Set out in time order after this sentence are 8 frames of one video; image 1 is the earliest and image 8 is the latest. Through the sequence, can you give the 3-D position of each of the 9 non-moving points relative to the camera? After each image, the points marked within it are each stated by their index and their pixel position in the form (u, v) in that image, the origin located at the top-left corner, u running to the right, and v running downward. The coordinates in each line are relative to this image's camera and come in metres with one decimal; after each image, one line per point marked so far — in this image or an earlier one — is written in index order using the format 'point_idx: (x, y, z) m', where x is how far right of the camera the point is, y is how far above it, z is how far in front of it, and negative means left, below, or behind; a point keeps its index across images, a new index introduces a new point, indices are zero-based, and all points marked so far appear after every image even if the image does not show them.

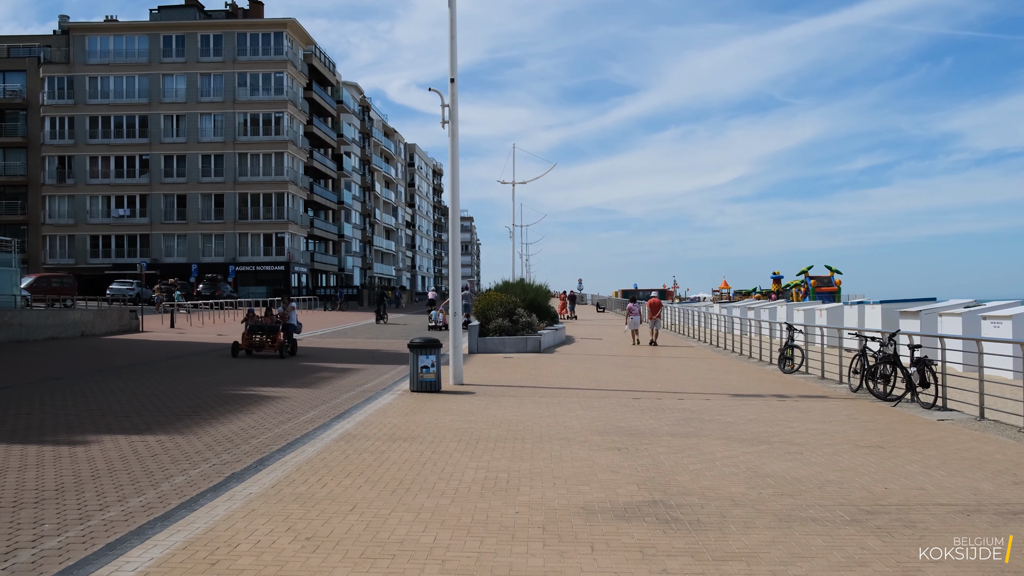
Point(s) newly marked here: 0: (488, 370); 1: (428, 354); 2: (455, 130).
0: (-0.4, -1.5, +18.0) m
1: (-1.1, -0.9, +13.7) m
2: (-0.9, +2.4, +15.8) m
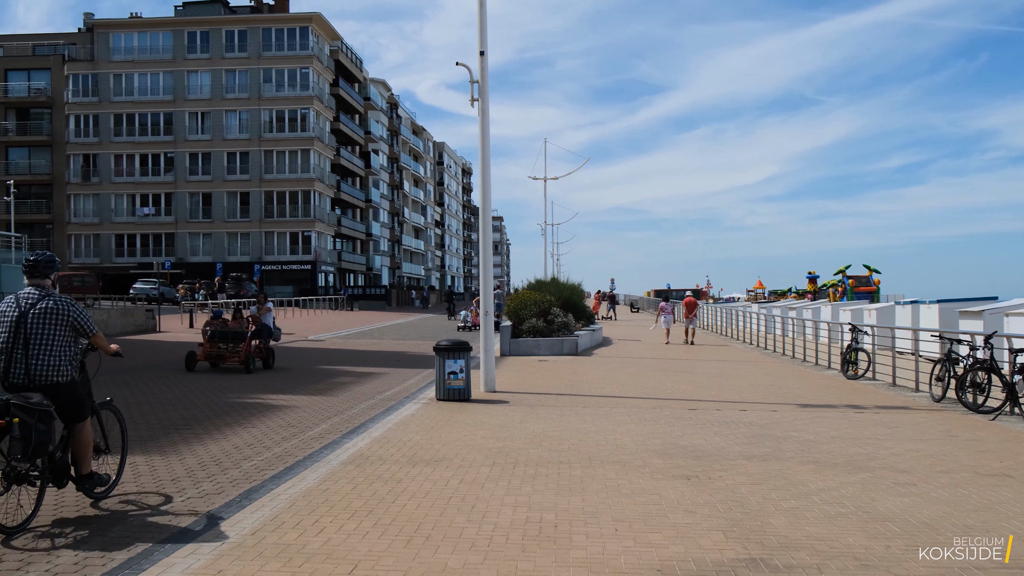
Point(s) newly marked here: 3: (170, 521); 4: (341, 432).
0: (+0.2, -1.4, +16.5) m
1: (-0.7, -0.8, +12.2) m
2: (-0.4, +2.5, +14.3) m
3: (-1.9, -1.3, +5.6) m
4: (-1.6, -1.3, +9.5) m
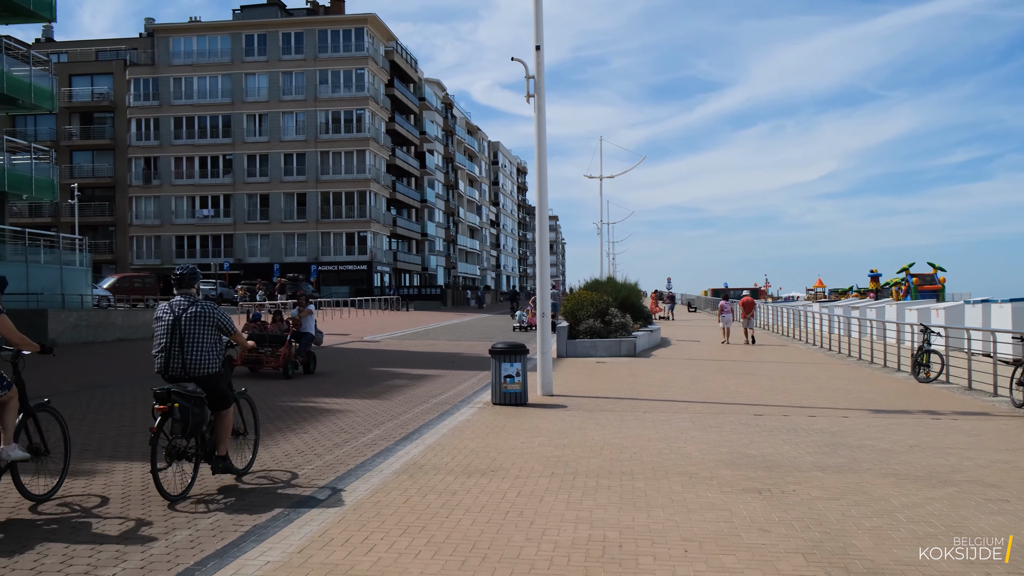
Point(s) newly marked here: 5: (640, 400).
0: (+1.1, -1.4, +16.1) m
1: (0.0, -0.8, +11.9) m
2: (+0.4, +2.5, +14.0) m
3: (-1.6, -1.3, +5.4) m
4: (-1.1, -1.4, +9.2) m
5: (+1.5, -1.4, +12.5) m
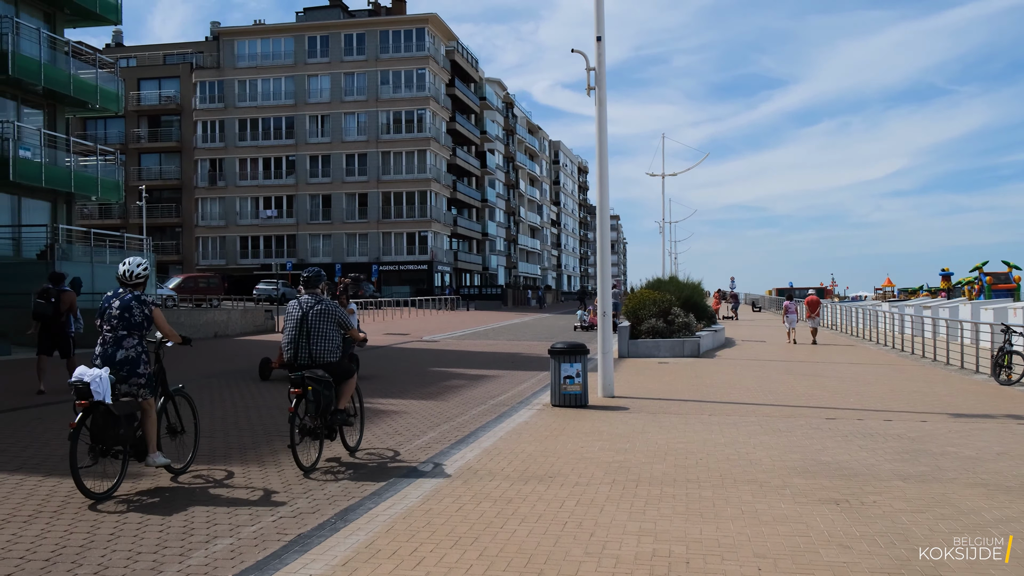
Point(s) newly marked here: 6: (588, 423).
0: (+2.0, -1.4, +15.7) m
1: (+0.7, -0.8, +11.5) m
2: (+1.2, +2.5, +13.6) m
3: (-1.3, -1.3, +5.1) m
4: (-0.5, -1.3, +8.9) m
5: (+2.2, -1.3, +12.0) m
6: (+0.8, -1.4, +10.2) m
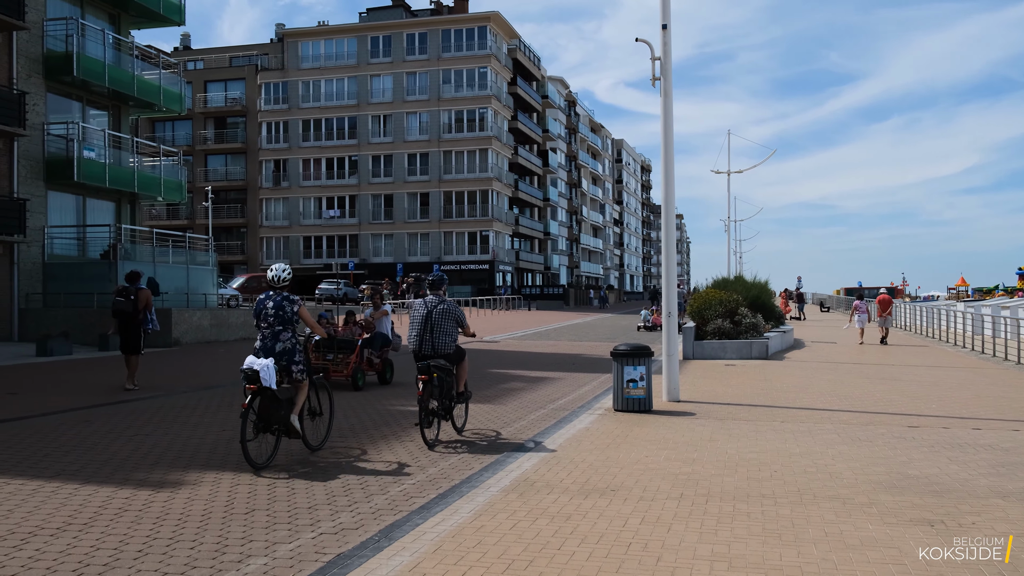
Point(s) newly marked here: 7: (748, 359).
0: (+2.9, -1.4, +15.1) m
1: (+1.3, -0.8, +11.0) m
2: (+2.0, +2.5, +13.0) m
3: (-1.0, -1.3, +4.7) m
4: (0.0, -1.3, +8.5) m
5: (+2.9, -1.3, +11.4) m
6: (+1.3, -1.3, +9.7) m
7: (+4.5, -1.4, +19.7) m
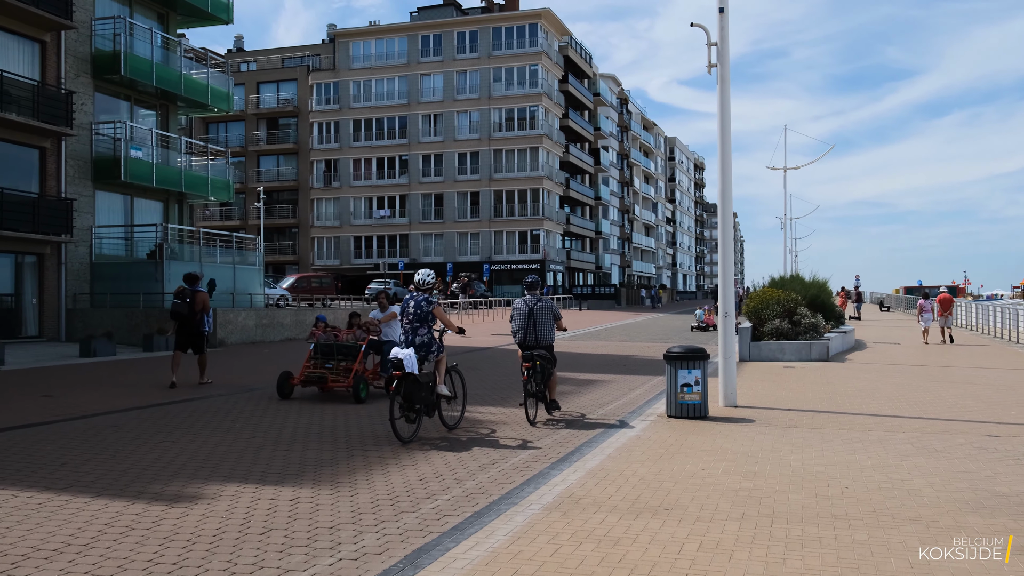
0: (+3.6, -1.4, +14.3) m
1: (+1.8, -0.8, +10.3) m
2: (+2.5, +2.5, +12.3) m
3: (-0.8, -1.3, +4.2) m
4: (+0.3, -1.3, +7.9) m
5: (+3.4, -1.3, +10.7) m
6: (+1.7, -1.3, +9.1) m
7: (+5.4, -1.3, +18.9) m
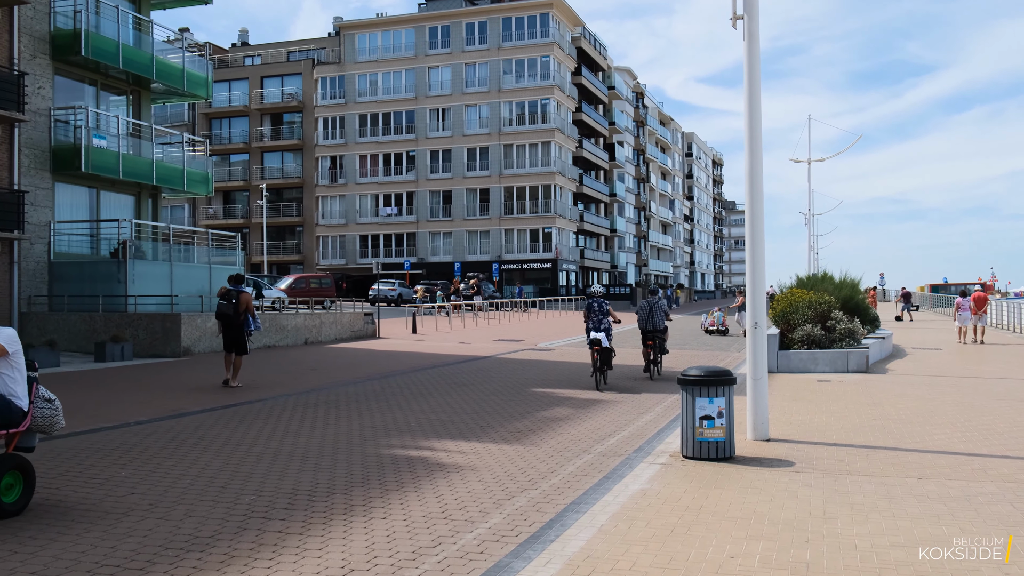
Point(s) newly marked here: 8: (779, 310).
0: (+3.4, -1.4, +12.1) m
1: (+1.6, -0.9, +8.1) m
2: (+2.4, +2.5, +10.1) m
3: (-1.2, -1.3, +2.0) m
4: (0.0, -1.4, +5.7) m
5: (+3.2, -1.4, +8.4) m
6: (+1.5, -1.4, +6.8) m
7: (+5.4, -1.4, +16.6) m
8: (+4.7, -0.4, +18.0) m
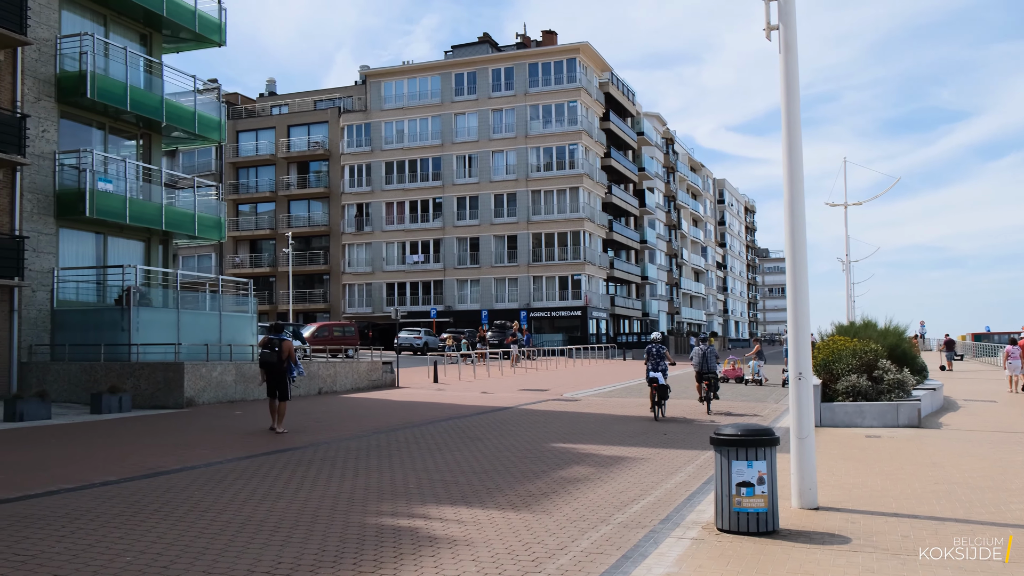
0: (+3.6, -1.9, +10.8) m
1: (+1.6, -1.1, +6.9) m
2: (+2.4, +2.1, +9.0) m
3: (-1.3, -1.3, +0.9) m
4: (0.0, -1.5, +4.5) m
5: (+3.2, -1.7, +7.1) m
6: (+1.5, -1.6, +5.6) m
7: (+5.7, -2.0, +15.2) m
8: (+5.0, -1.1, +16.7) m
